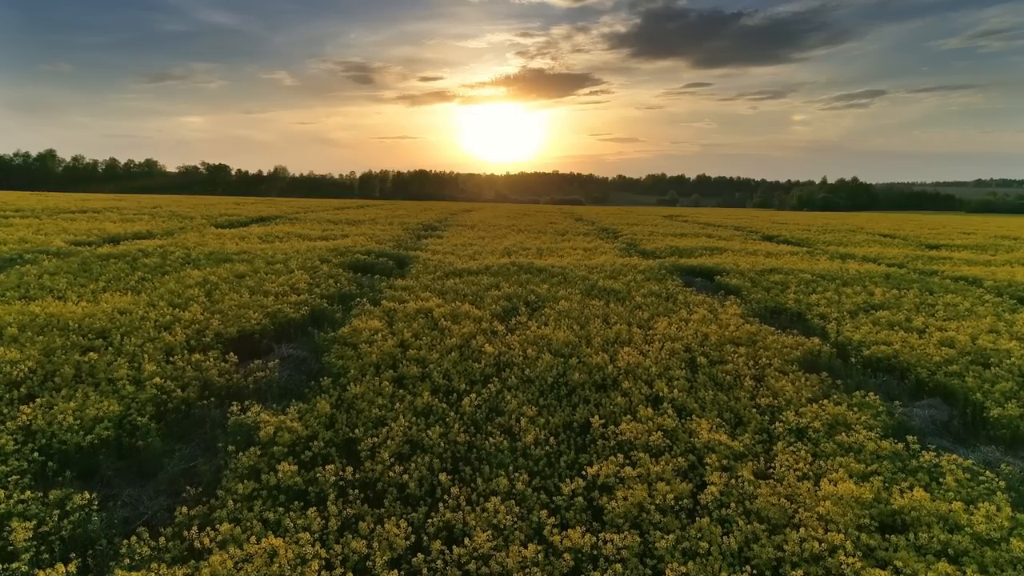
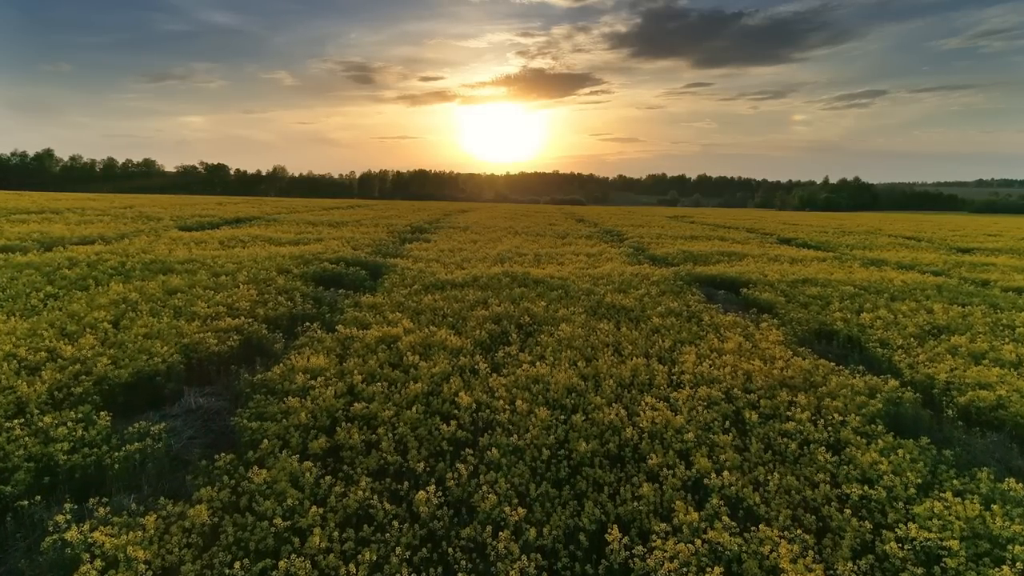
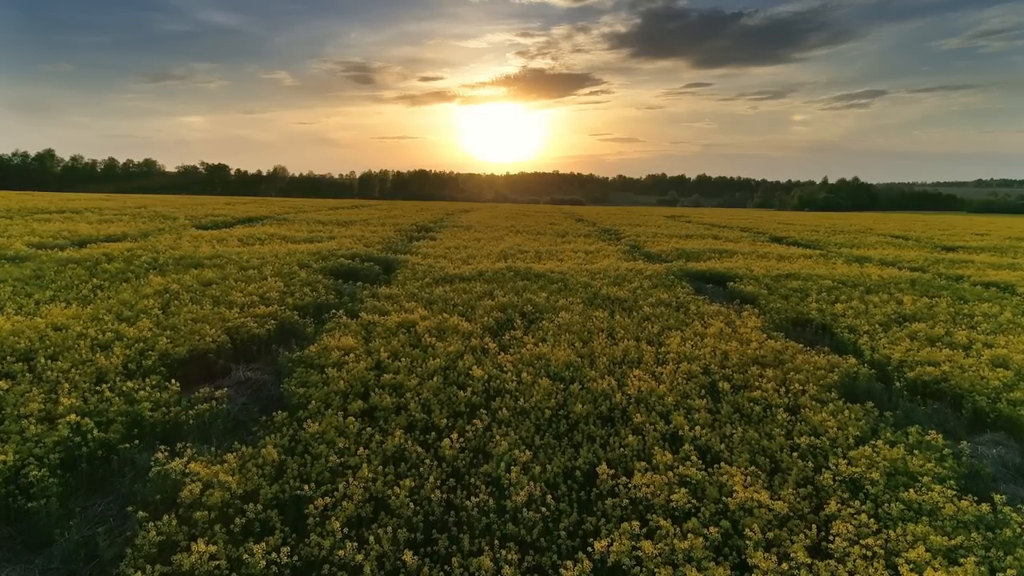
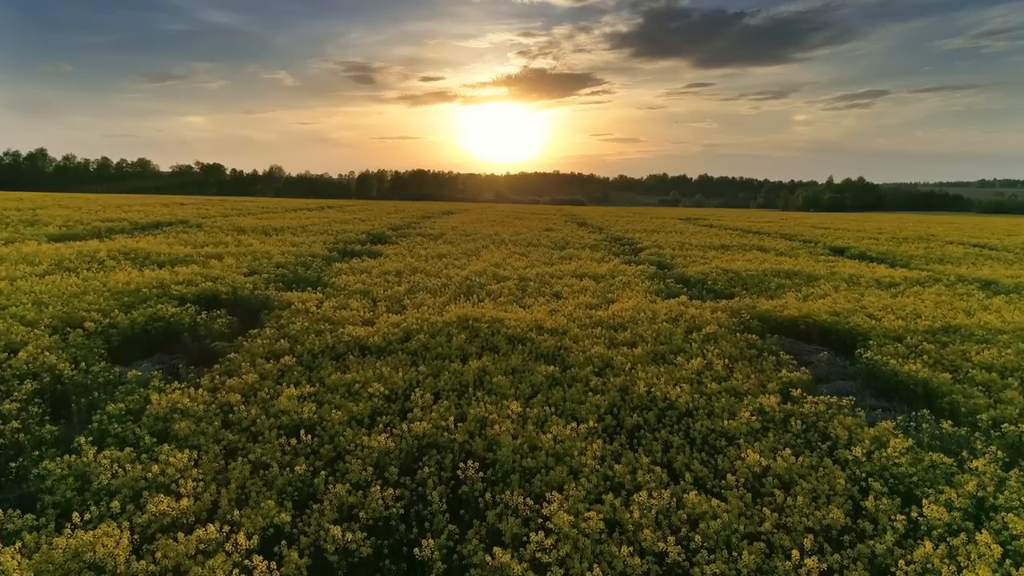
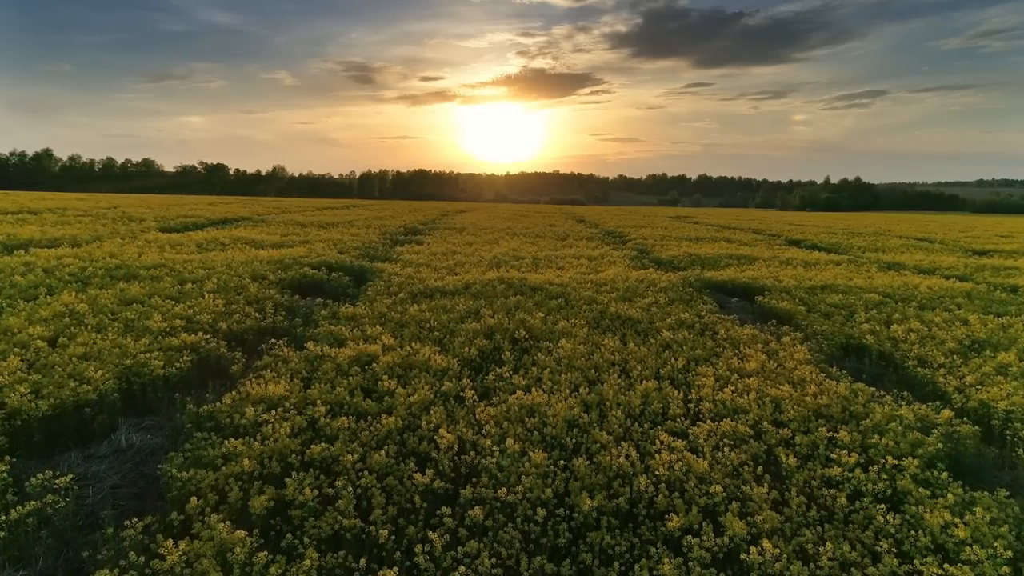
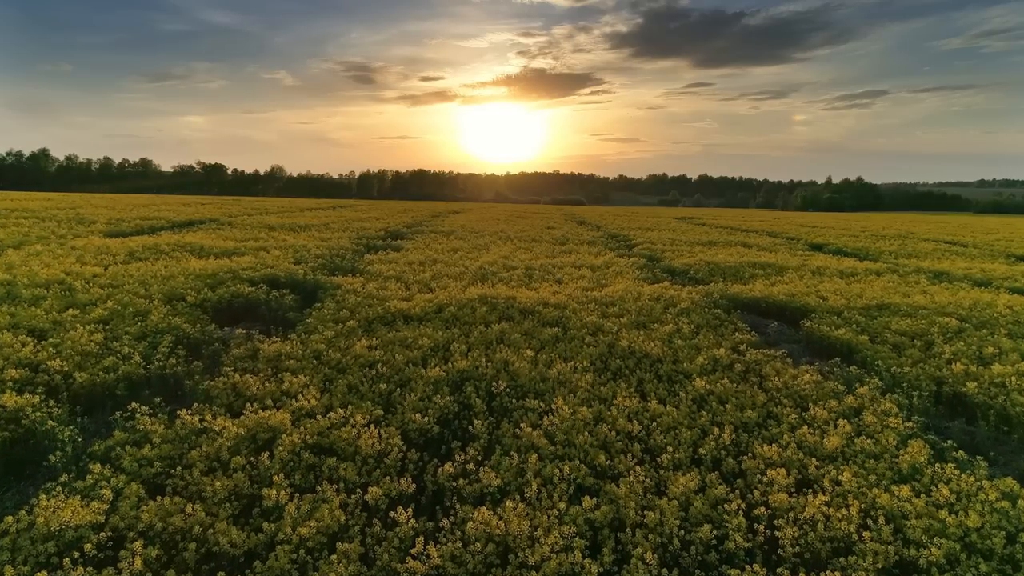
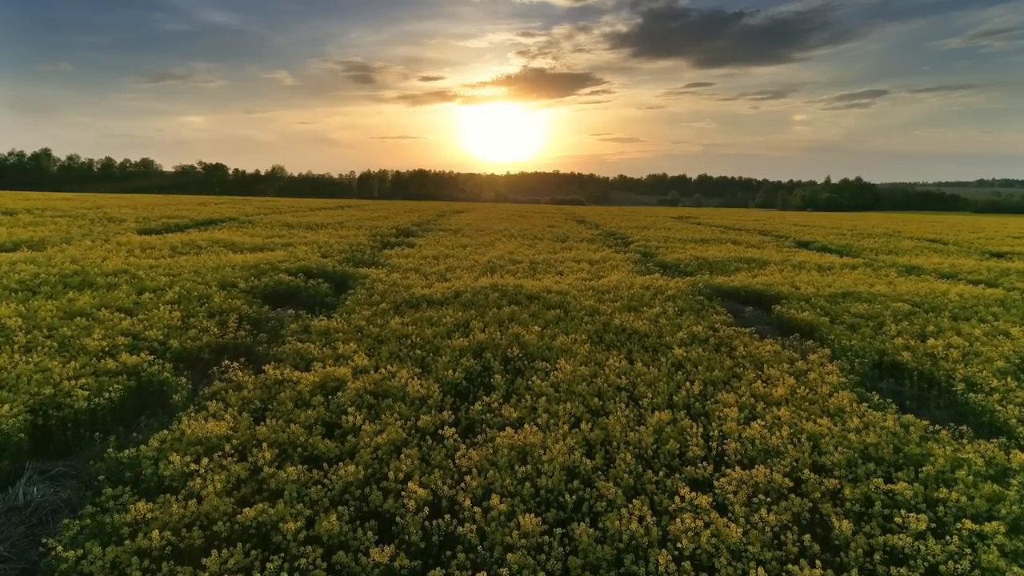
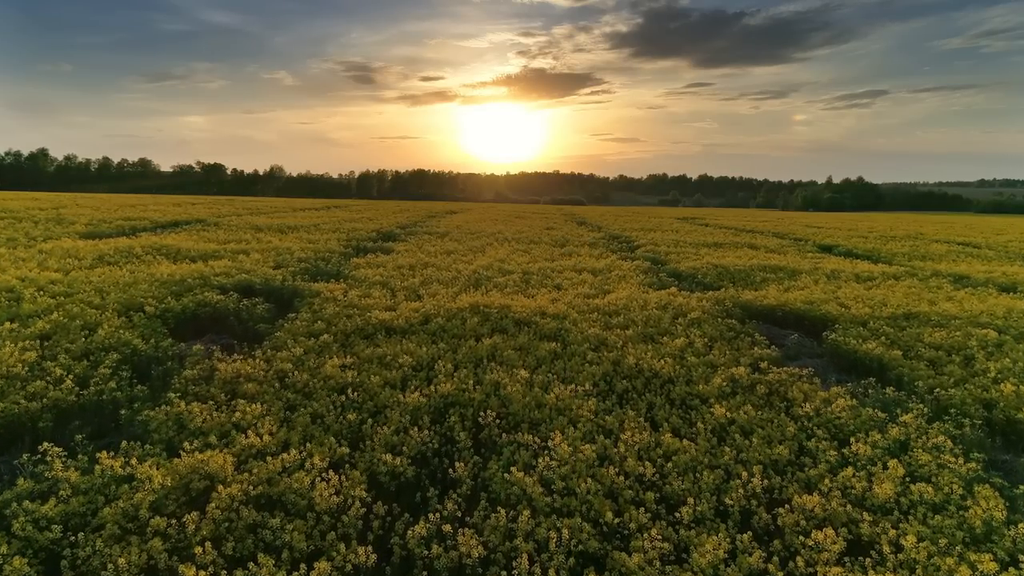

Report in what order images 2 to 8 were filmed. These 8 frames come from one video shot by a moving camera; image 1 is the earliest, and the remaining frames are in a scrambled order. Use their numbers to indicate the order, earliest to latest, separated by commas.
3, 2, 5, 7, 6, 8, 4
